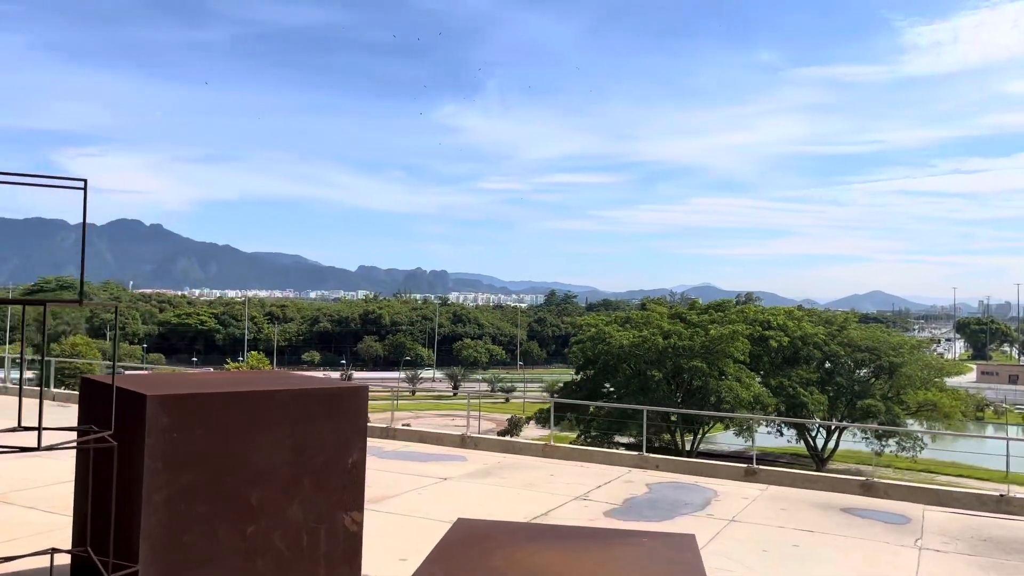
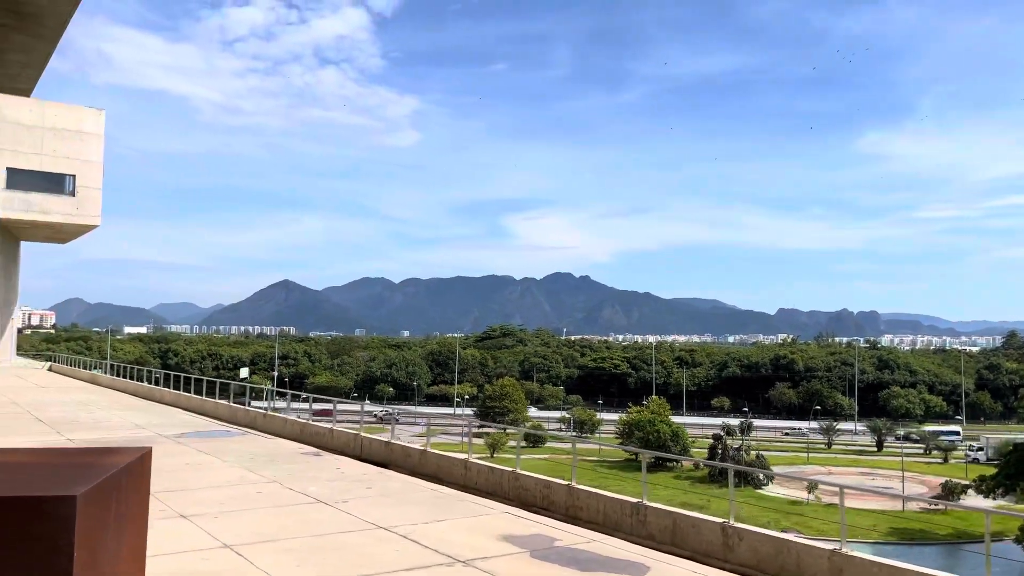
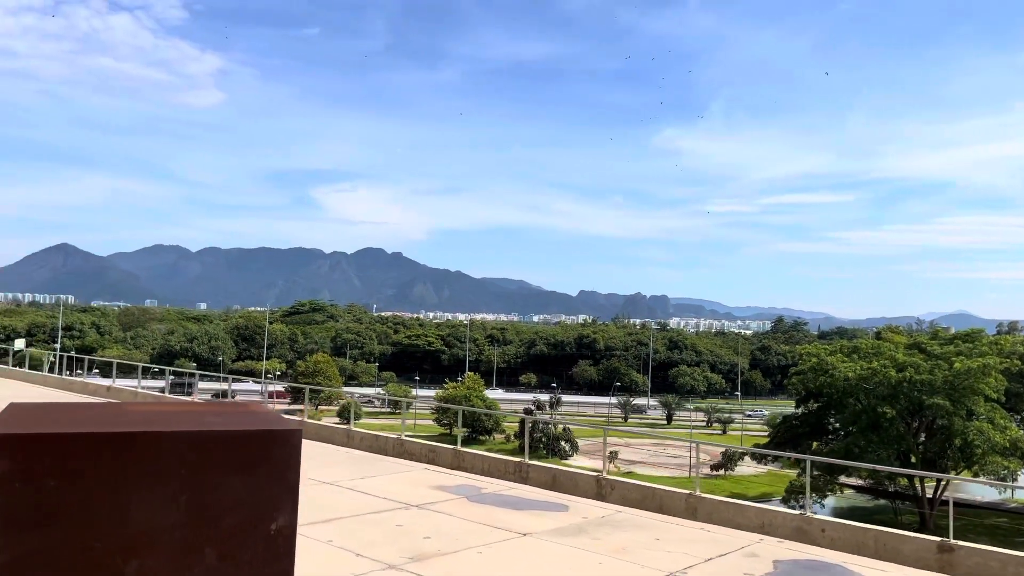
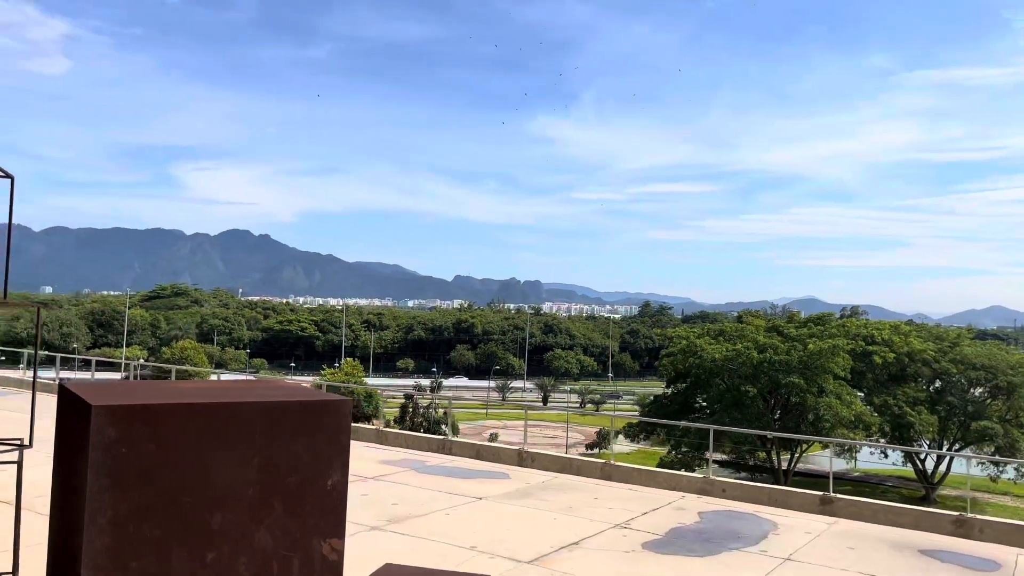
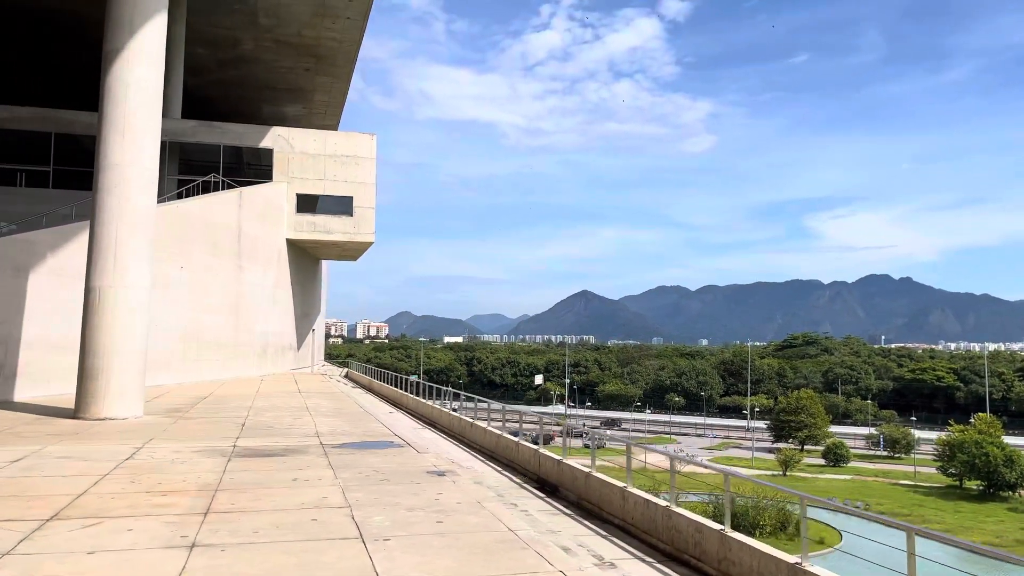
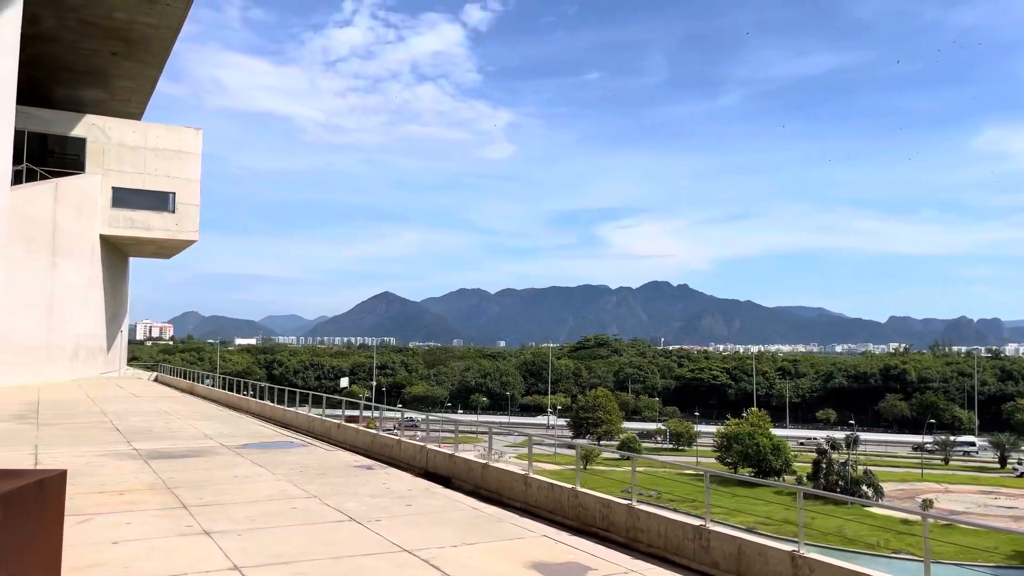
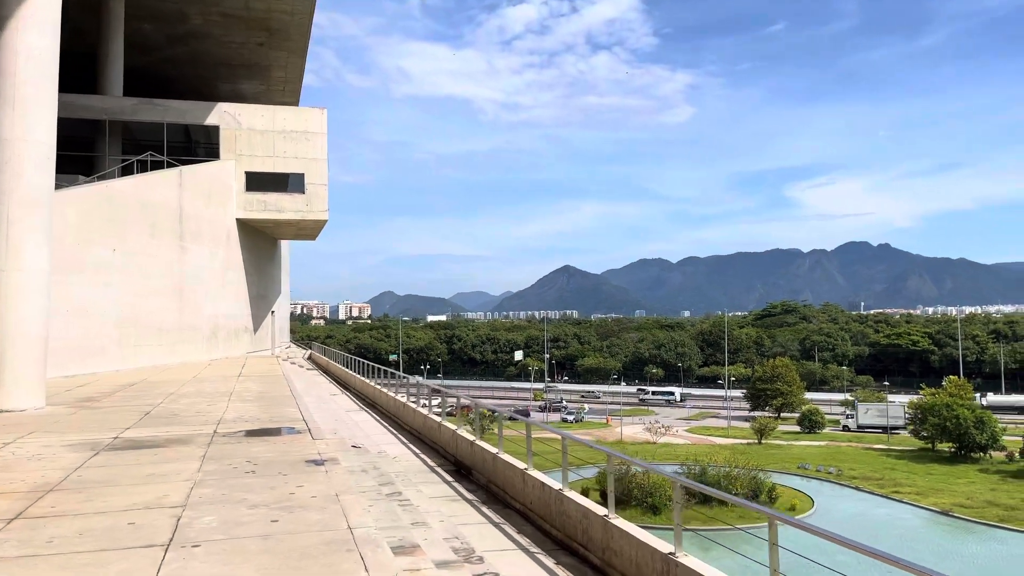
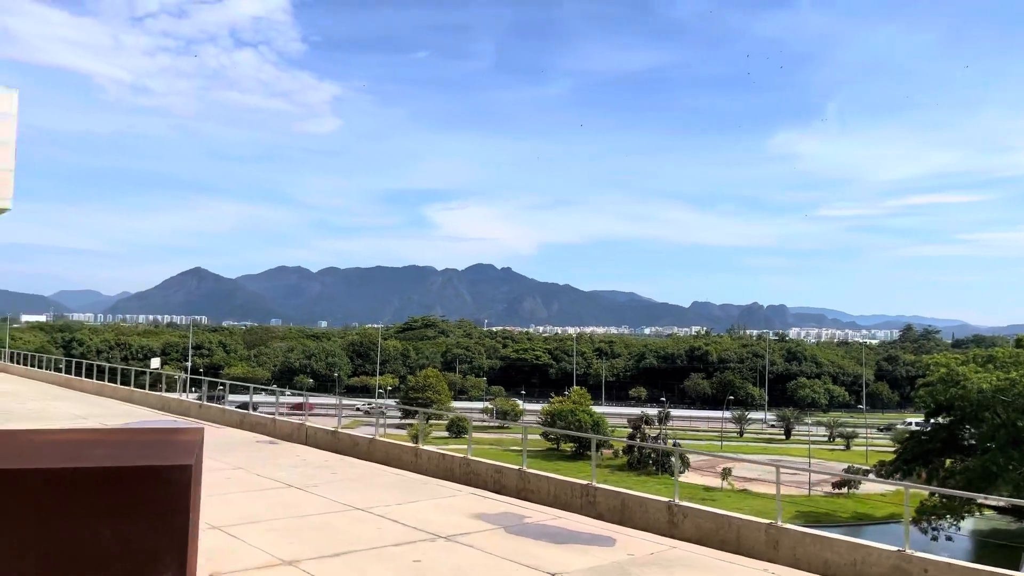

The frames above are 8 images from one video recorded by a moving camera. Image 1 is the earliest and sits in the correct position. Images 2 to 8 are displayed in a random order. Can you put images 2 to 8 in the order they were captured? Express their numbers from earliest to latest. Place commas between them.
4, 3, 8, 2, 6, 5, 7
